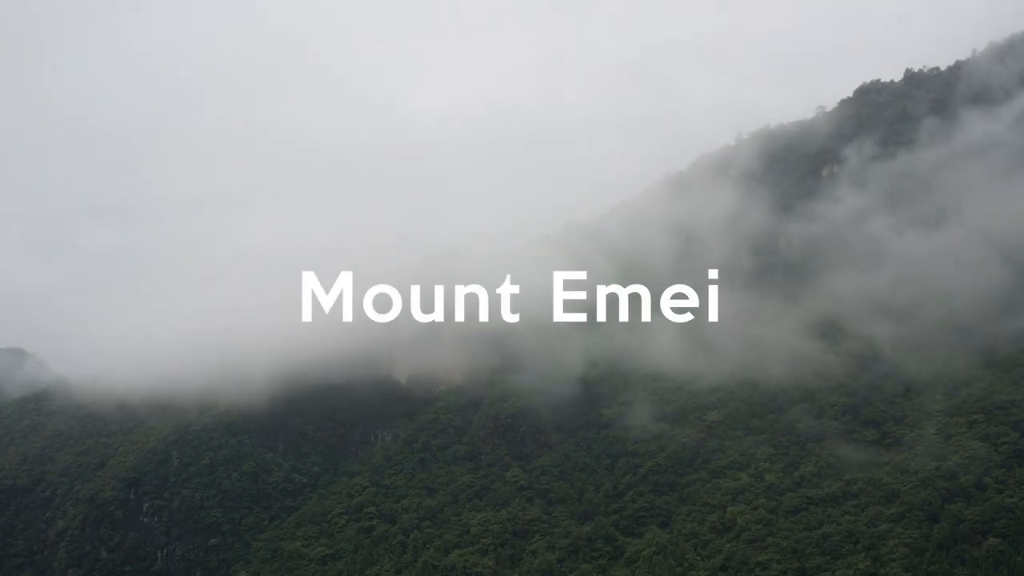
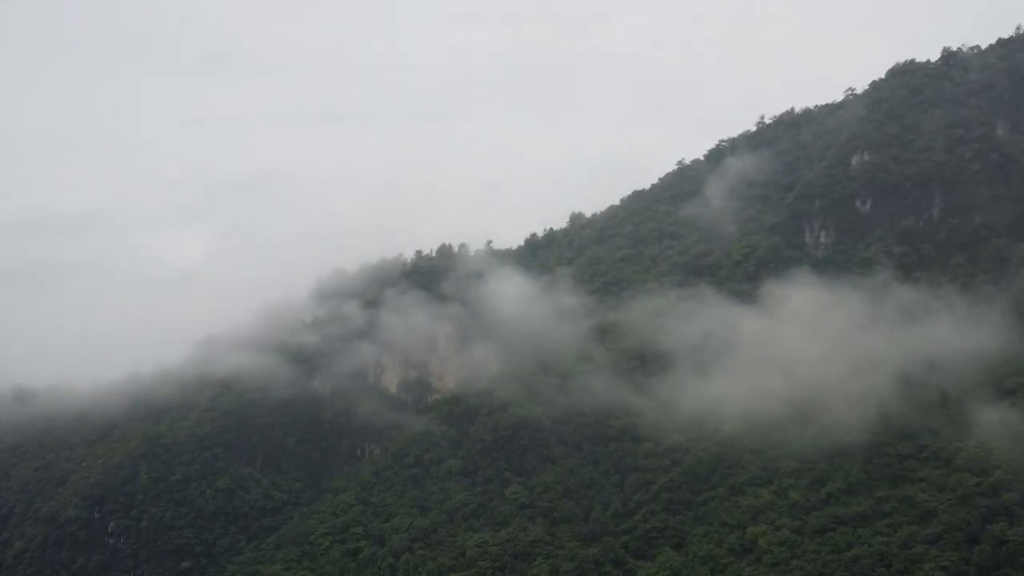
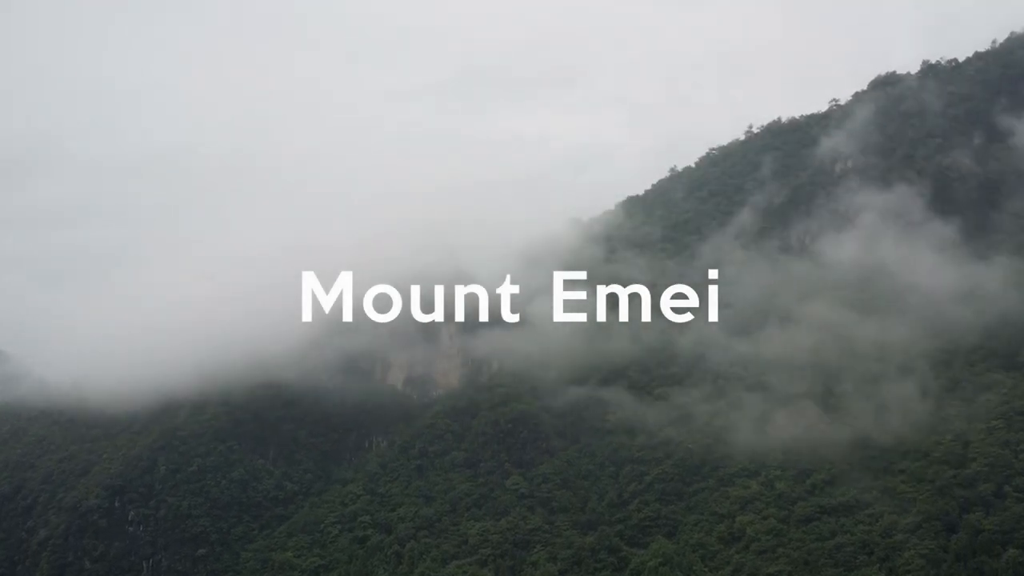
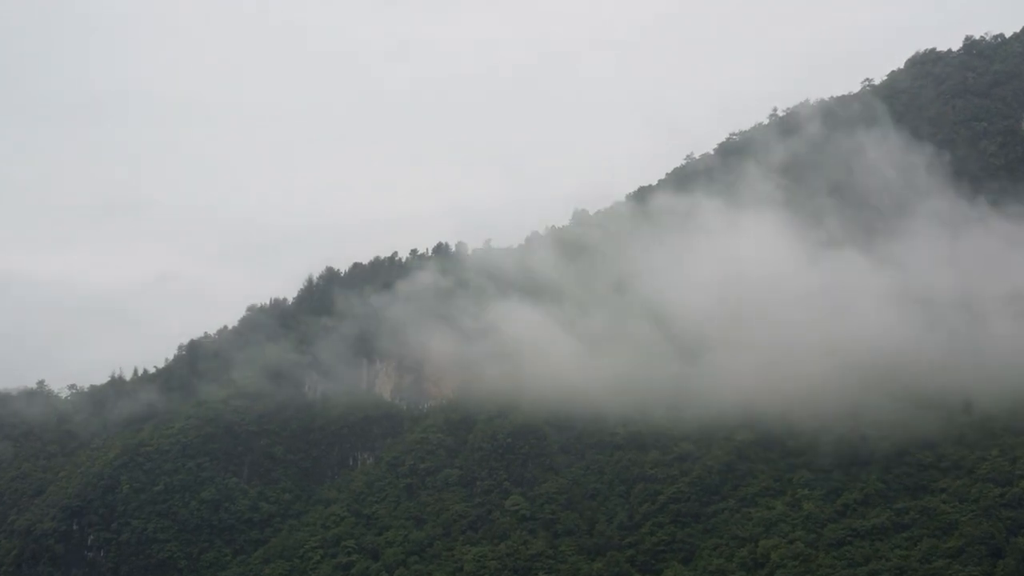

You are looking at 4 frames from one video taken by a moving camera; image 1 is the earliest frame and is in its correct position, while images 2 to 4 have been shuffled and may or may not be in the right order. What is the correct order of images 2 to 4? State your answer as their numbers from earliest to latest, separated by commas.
3, 2, 4
